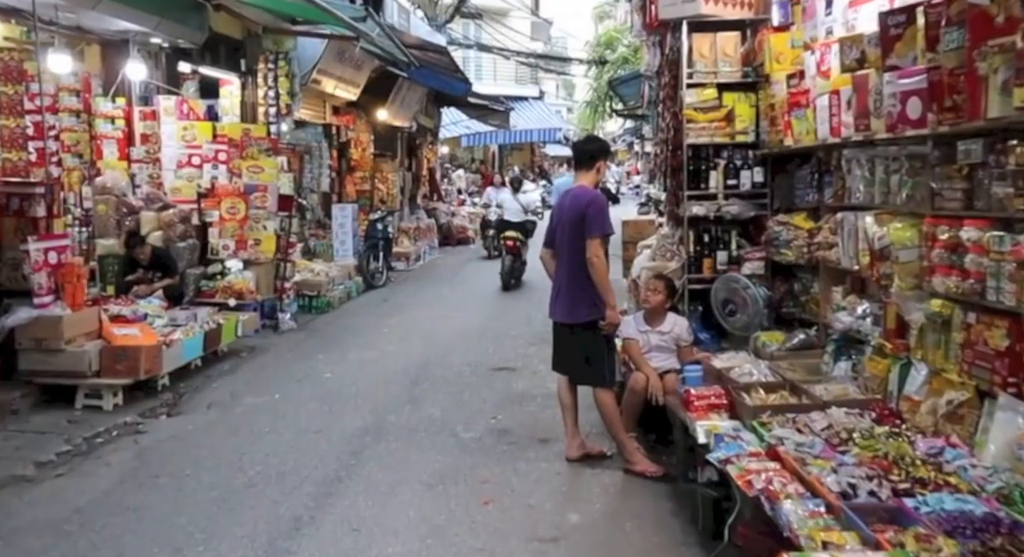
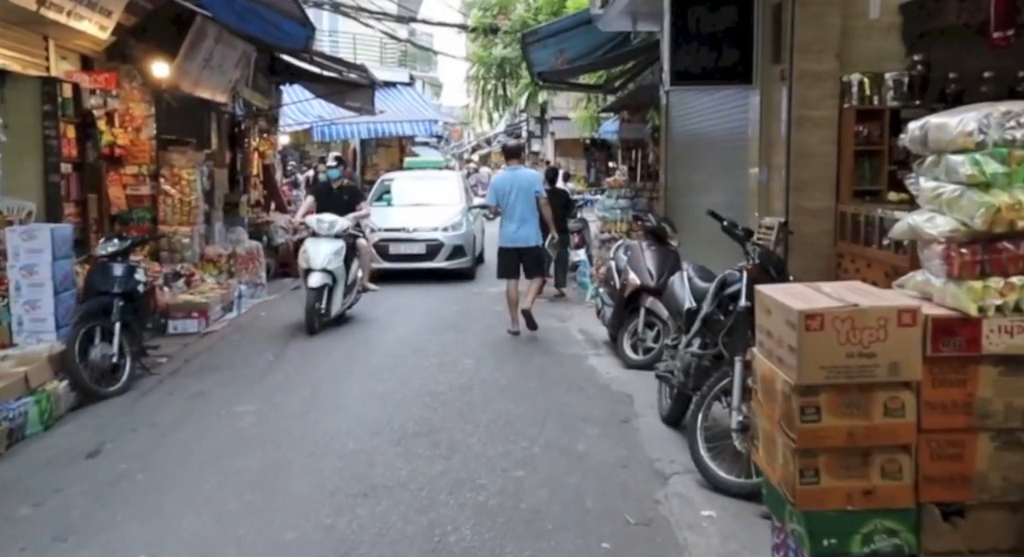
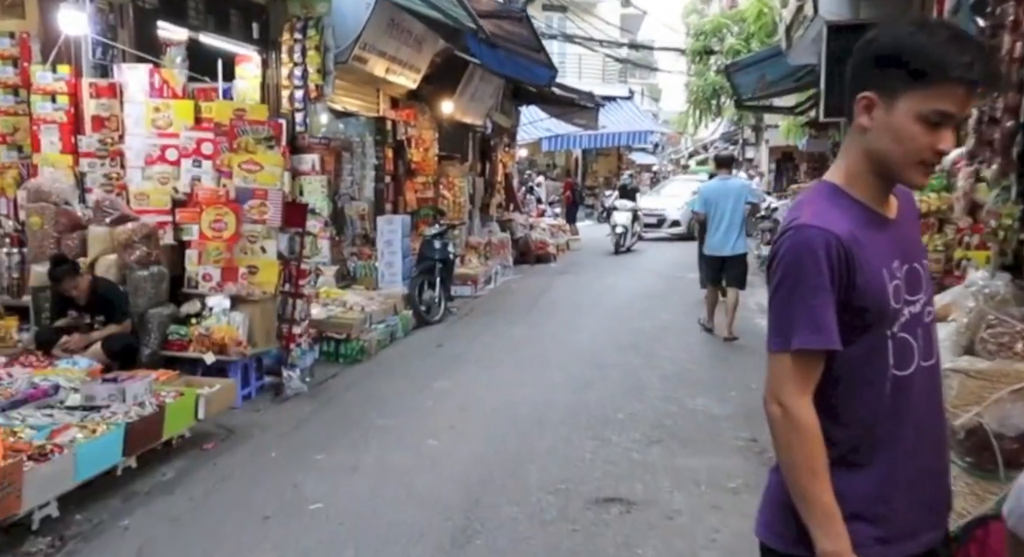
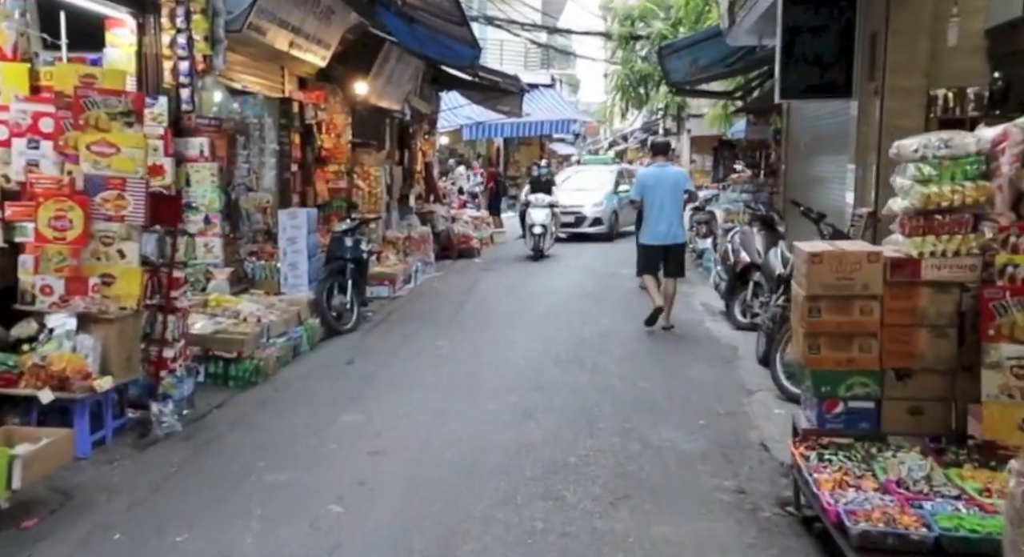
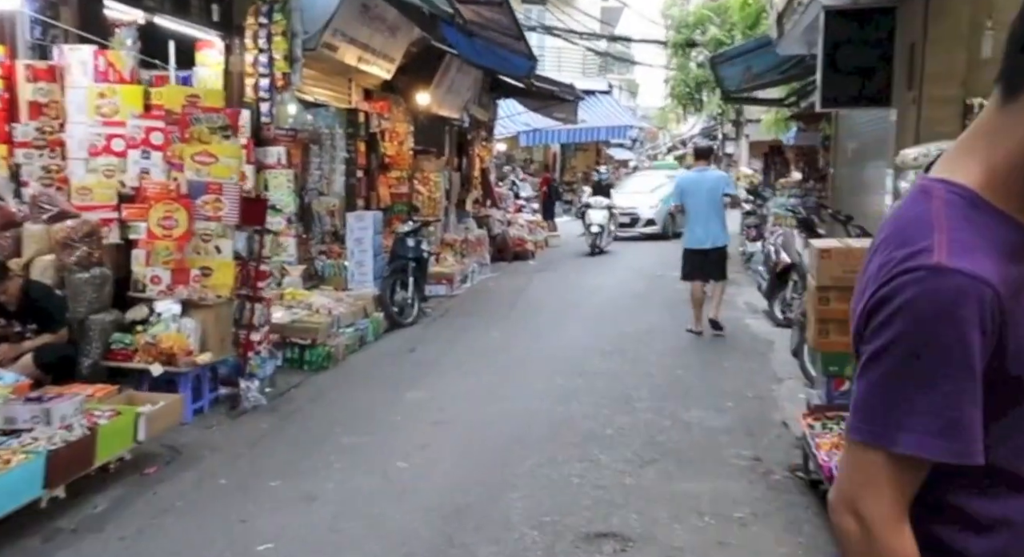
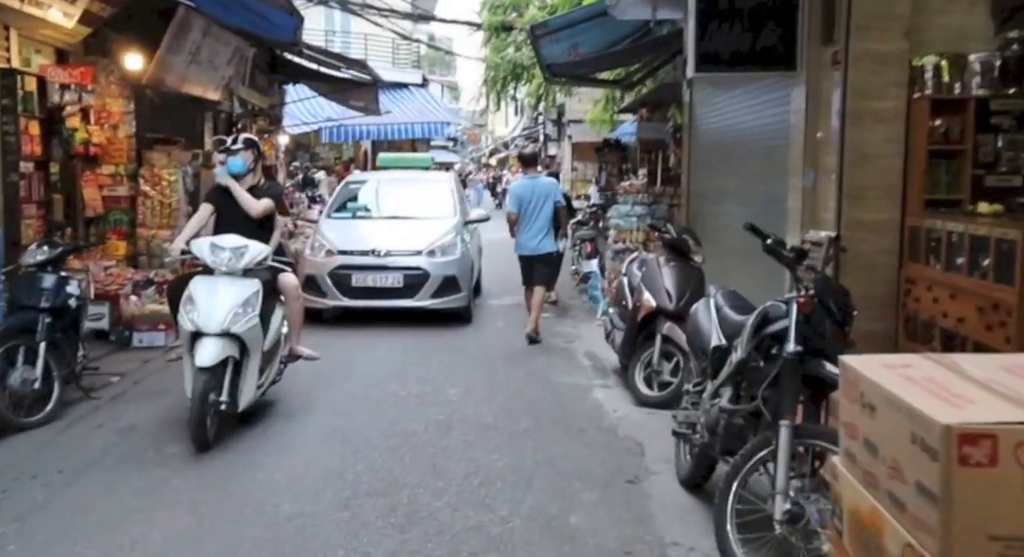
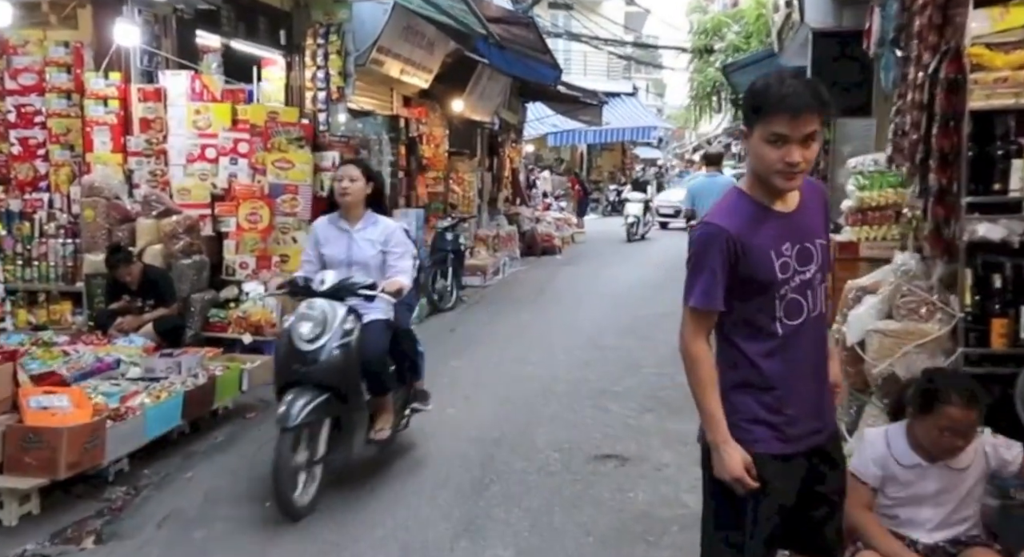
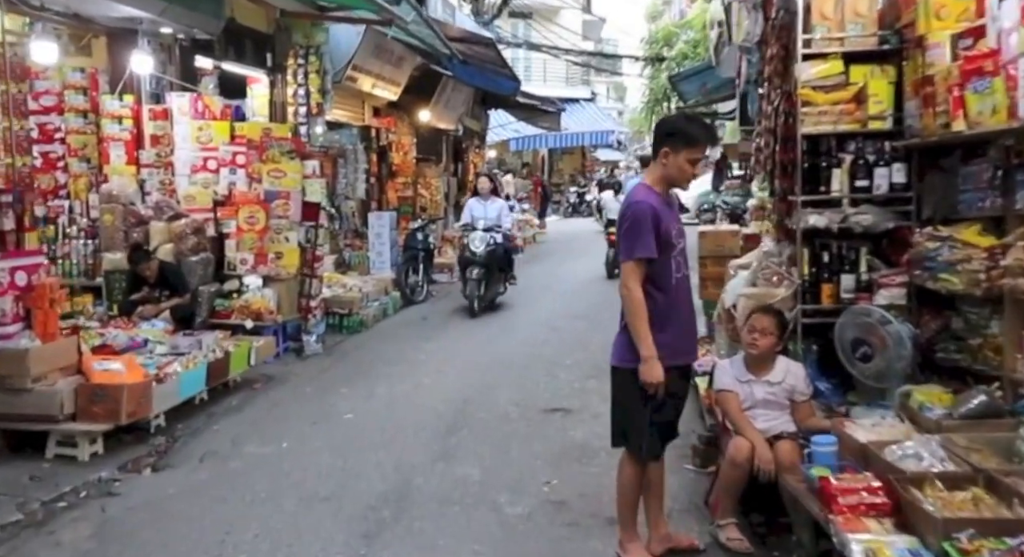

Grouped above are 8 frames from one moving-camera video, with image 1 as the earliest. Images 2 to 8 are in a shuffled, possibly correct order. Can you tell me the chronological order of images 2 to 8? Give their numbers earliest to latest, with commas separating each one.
8, 7, 3, 5, 4, 2, 6
